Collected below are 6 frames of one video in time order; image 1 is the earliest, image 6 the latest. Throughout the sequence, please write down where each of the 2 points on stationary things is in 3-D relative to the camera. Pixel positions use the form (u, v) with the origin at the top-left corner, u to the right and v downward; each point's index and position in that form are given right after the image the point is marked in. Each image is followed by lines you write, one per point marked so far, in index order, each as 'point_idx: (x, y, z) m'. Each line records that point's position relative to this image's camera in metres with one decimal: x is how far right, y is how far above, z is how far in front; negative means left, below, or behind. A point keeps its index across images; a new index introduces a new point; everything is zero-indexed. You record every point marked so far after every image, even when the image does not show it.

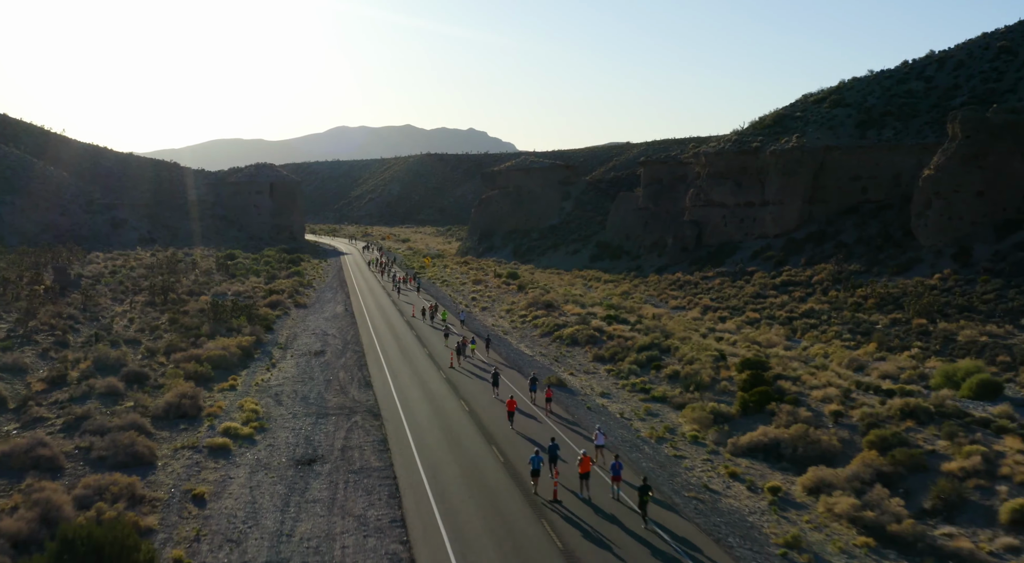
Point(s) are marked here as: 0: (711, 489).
0: (+3.9, -4.0, +13.6) m
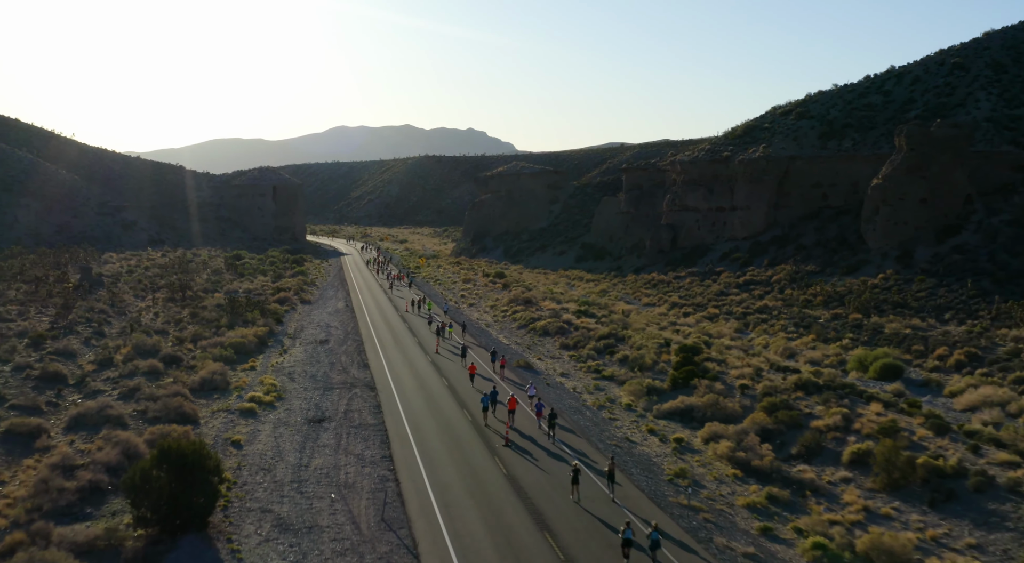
0: (+3.0, -4.0, +17.5) m
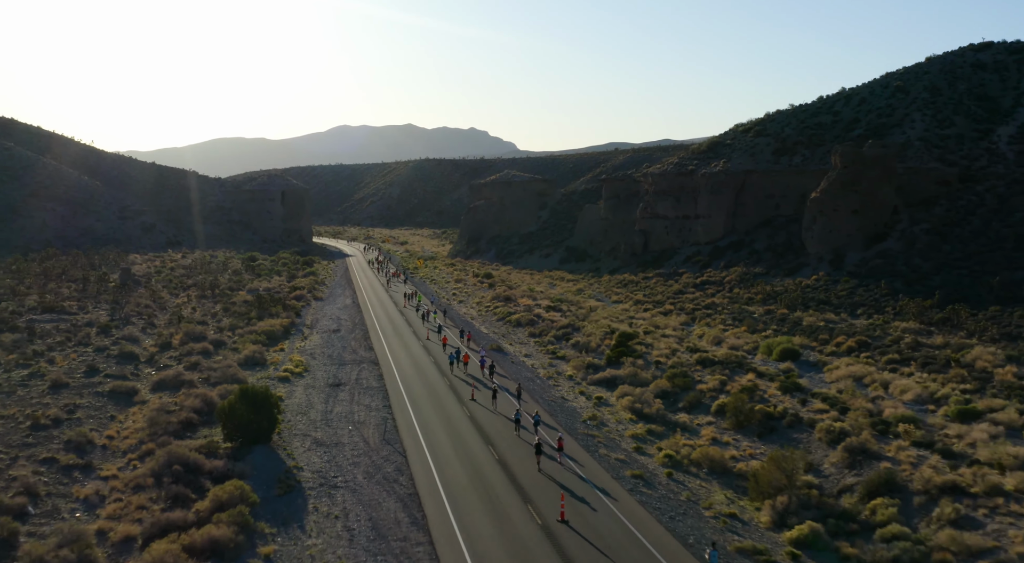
0: (+1.8, -4.0, +24.0) m
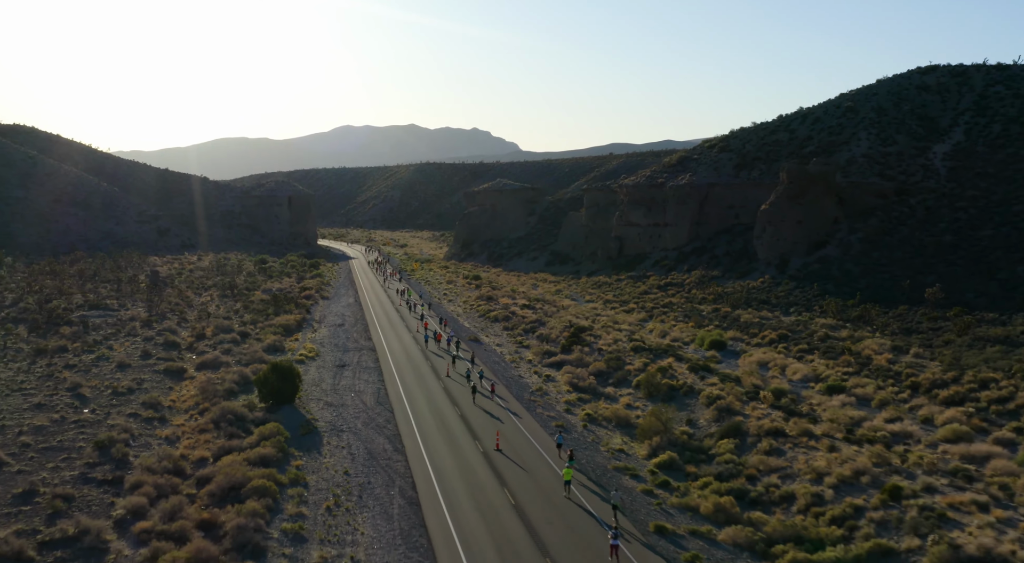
0: (+0.4, -4.1, +30.5) m
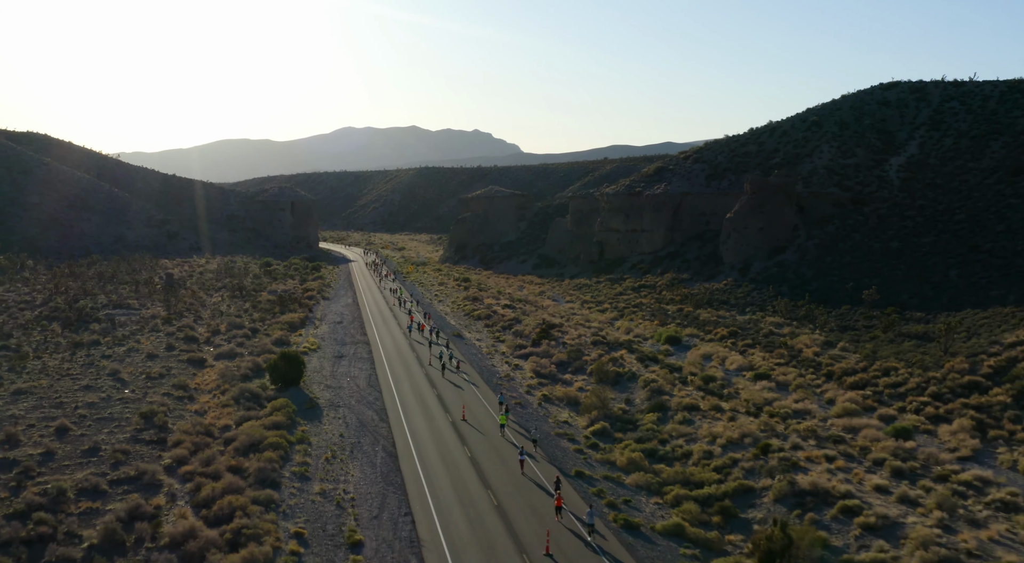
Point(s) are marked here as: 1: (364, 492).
0: (-1.0, -4.3, +35.5) m
1: (-4.2, -6.0, +19.6) m
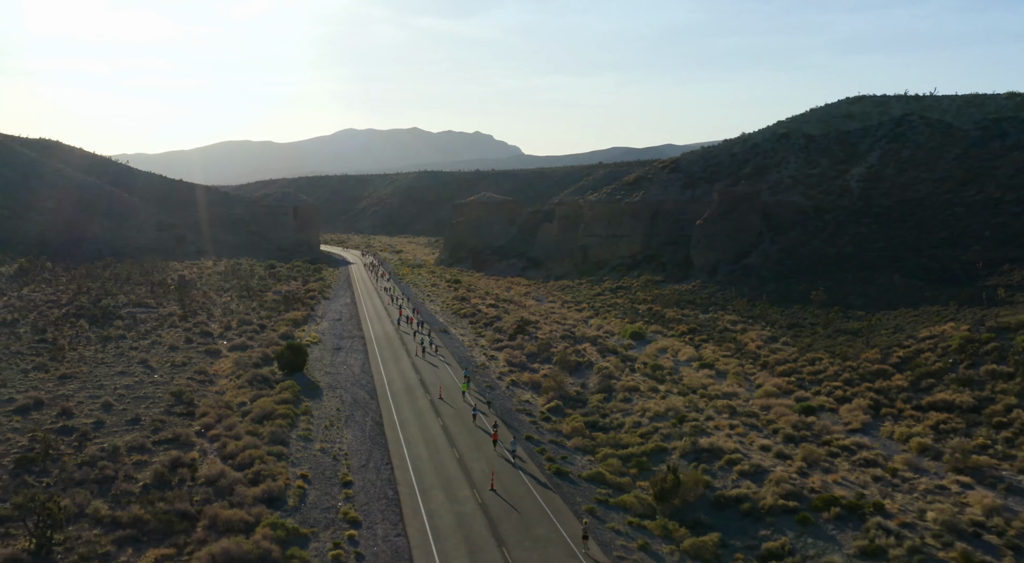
0: (-2.4, -4.3, +40.6) m
1: (-5.6, -6.0, +24.7) m
